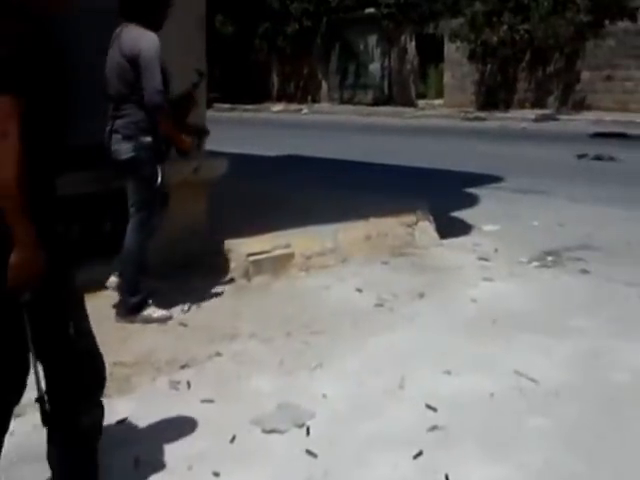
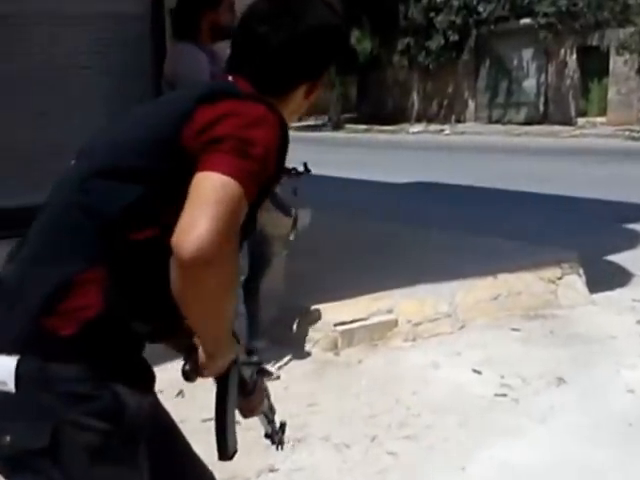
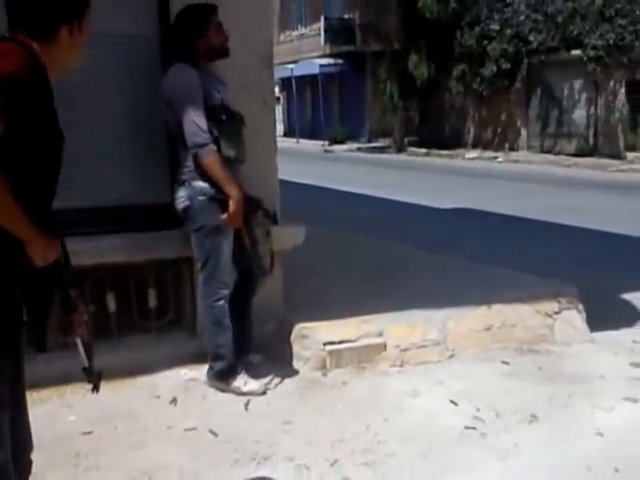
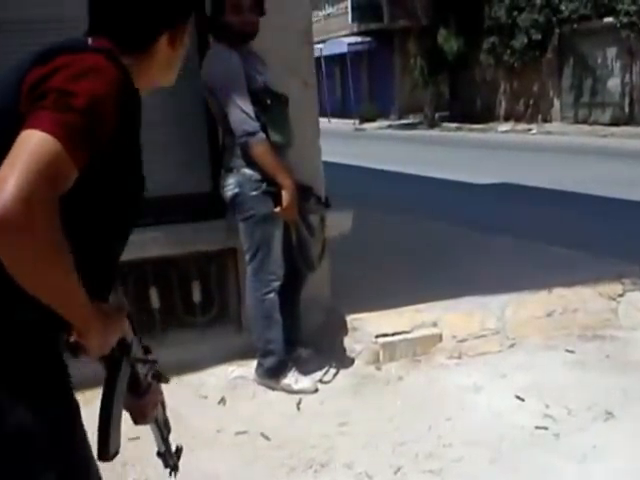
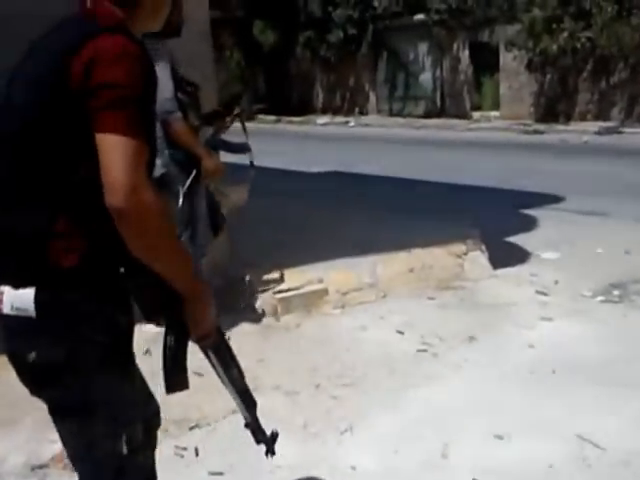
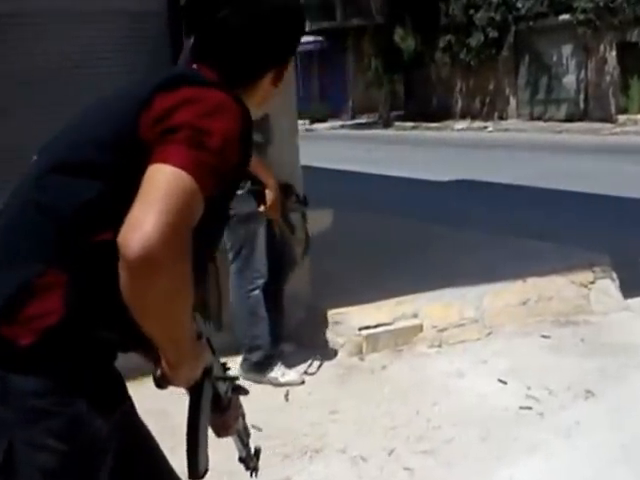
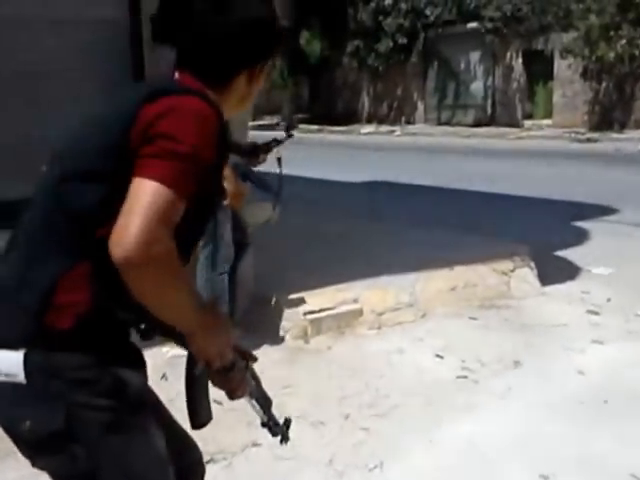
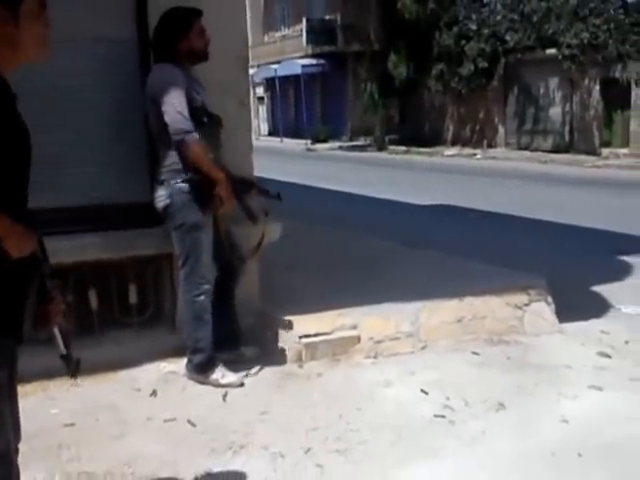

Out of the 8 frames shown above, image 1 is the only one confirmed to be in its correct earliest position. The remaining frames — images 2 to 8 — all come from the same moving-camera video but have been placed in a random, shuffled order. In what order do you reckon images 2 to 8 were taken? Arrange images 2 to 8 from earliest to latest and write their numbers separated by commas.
5, 7, 2, 6, 4, 3, 8
